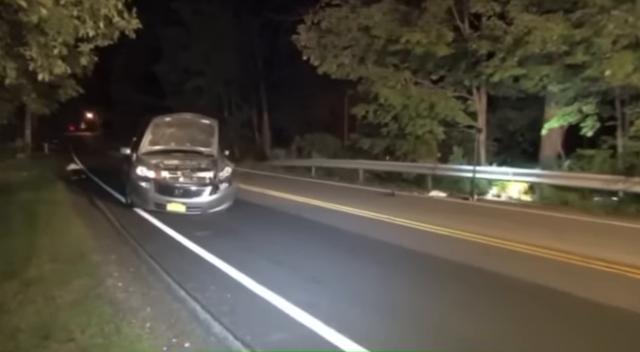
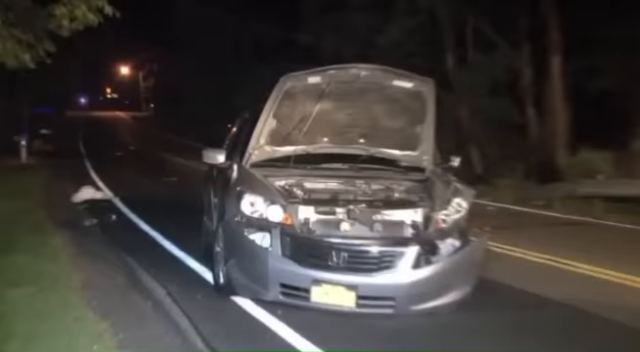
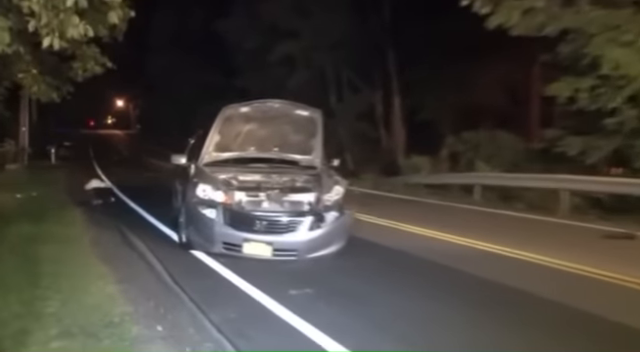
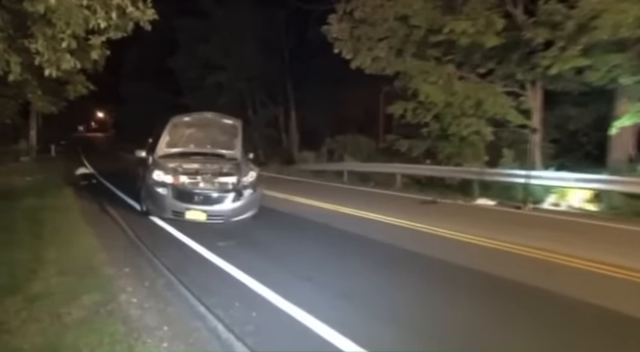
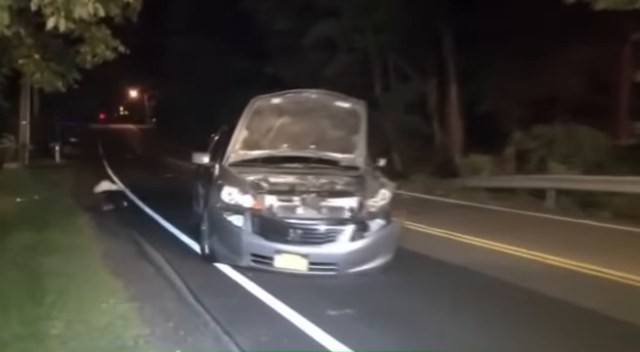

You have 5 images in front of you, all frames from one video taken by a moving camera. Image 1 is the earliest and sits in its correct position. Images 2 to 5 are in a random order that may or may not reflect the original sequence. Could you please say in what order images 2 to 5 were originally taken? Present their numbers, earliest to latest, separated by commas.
4, 3, 5, 2
